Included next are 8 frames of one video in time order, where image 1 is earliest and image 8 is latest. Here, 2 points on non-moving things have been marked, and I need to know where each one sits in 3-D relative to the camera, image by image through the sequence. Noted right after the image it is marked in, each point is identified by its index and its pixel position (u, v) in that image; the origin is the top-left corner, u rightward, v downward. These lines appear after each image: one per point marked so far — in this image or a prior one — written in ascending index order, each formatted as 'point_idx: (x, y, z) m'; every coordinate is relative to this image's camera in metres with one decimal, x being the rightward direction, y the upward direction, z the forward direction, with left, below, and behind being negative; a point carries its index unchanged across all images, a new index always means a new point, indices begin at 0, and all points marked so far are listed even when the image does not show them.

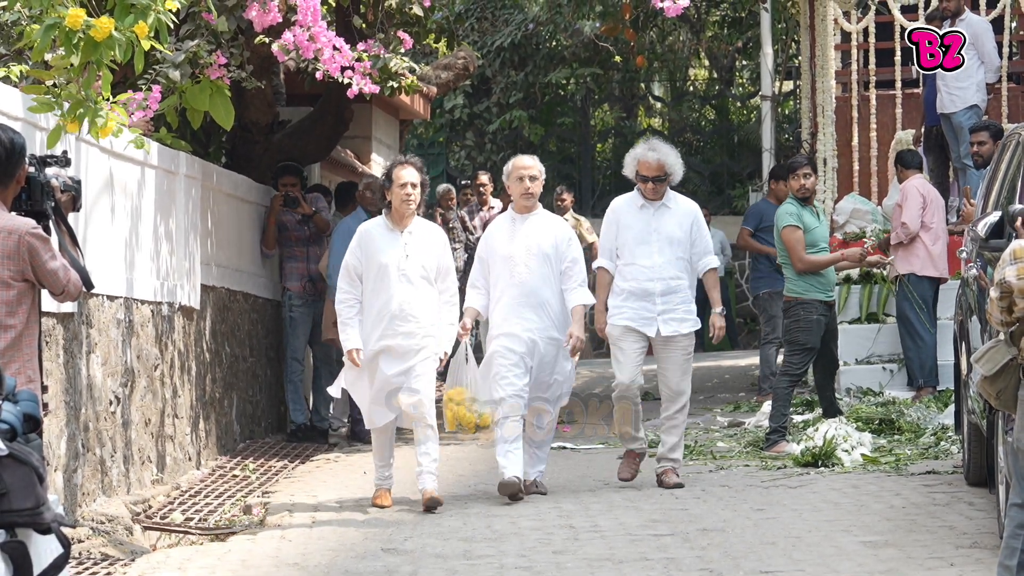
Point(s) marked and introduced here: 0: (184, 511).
0: (-1.0, -0.7, +8.1) m
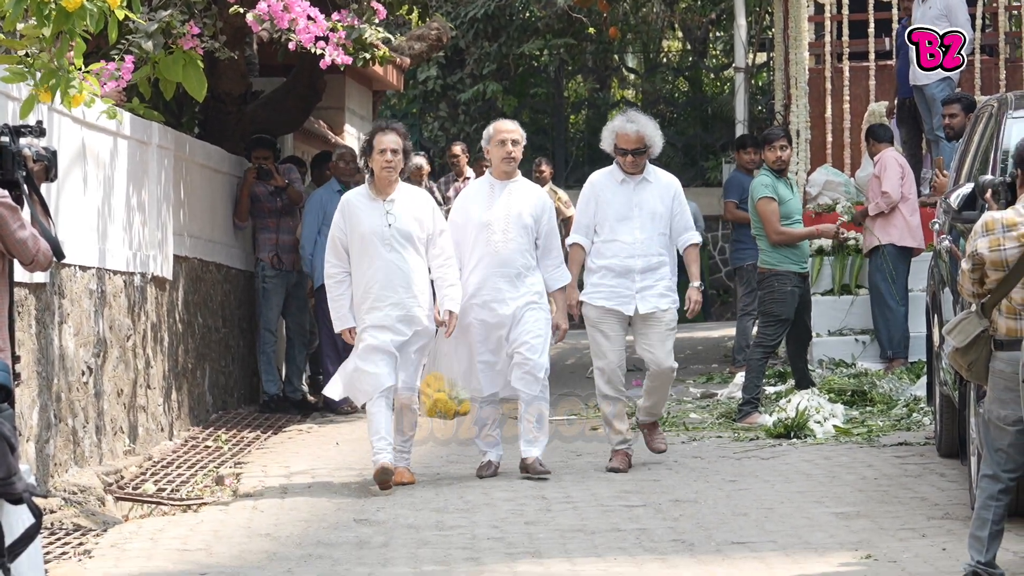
0: (-1.1, -0.6, +8.1) m
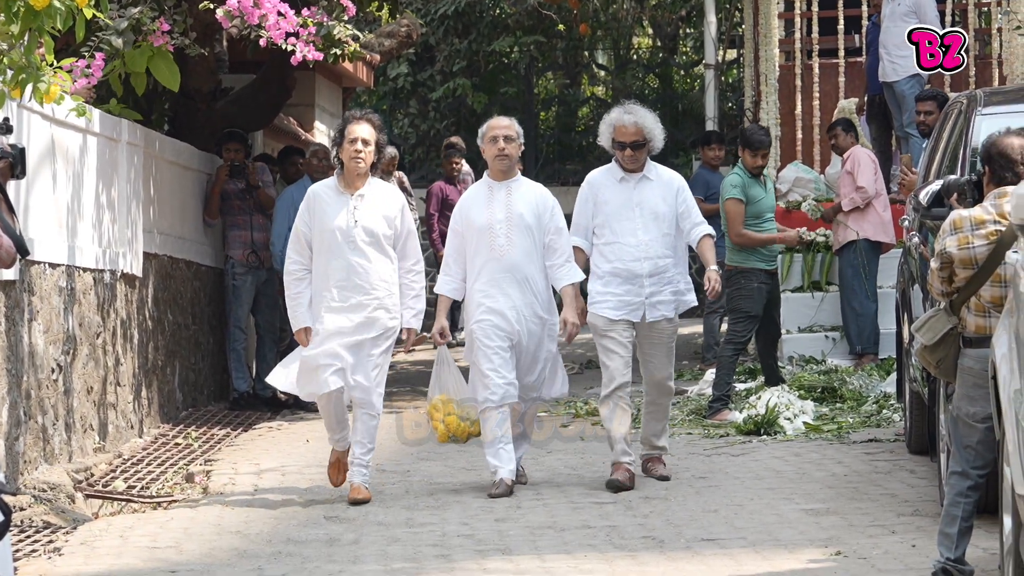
0: (-1.2, -0.6, +8.1) m
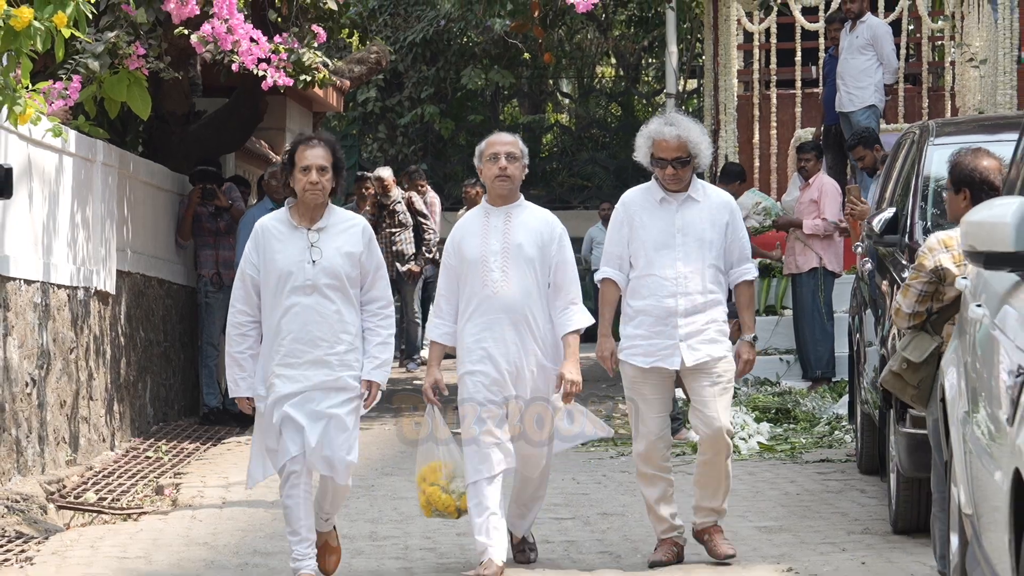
0: (-1.3, -0.6, +8.2) m
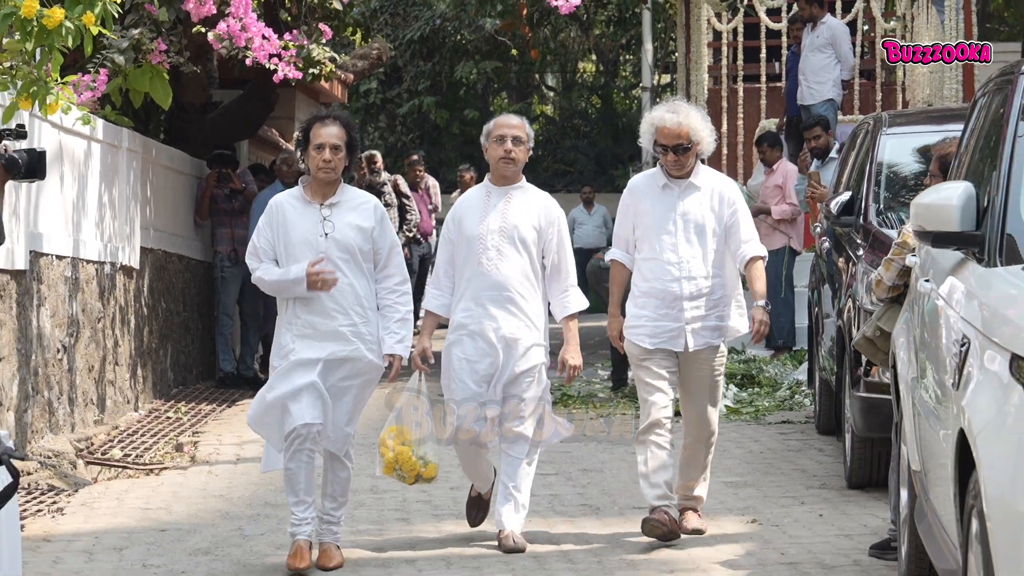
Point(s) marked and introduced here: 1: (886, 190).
0: (-1.4, -0.6, +9.0) m
1: (+1.2, +0.3, +8.5) m
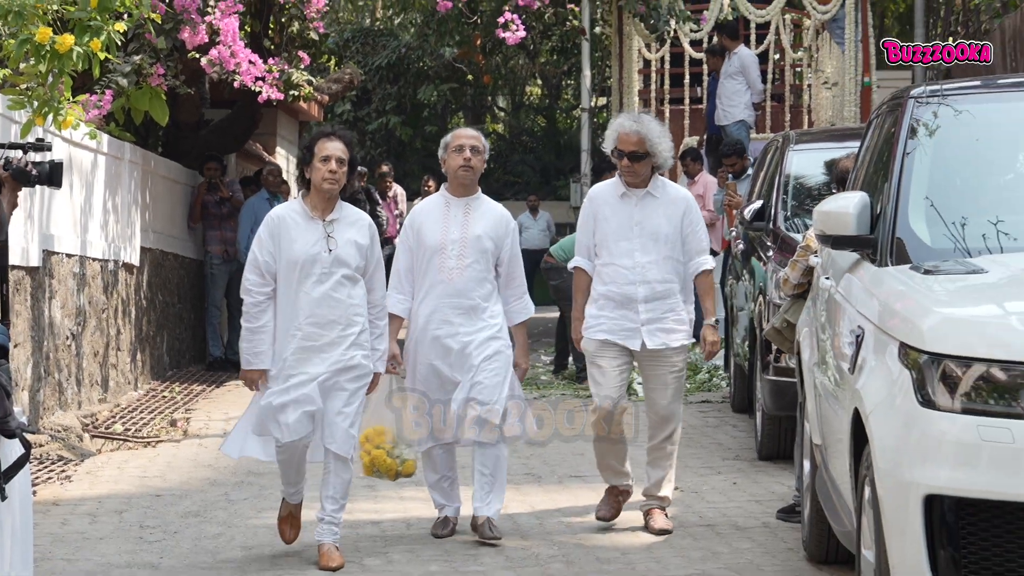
0: (-1.5, -0.5, +10.2) m
1: (+1.1, +0.3, +9.8) m
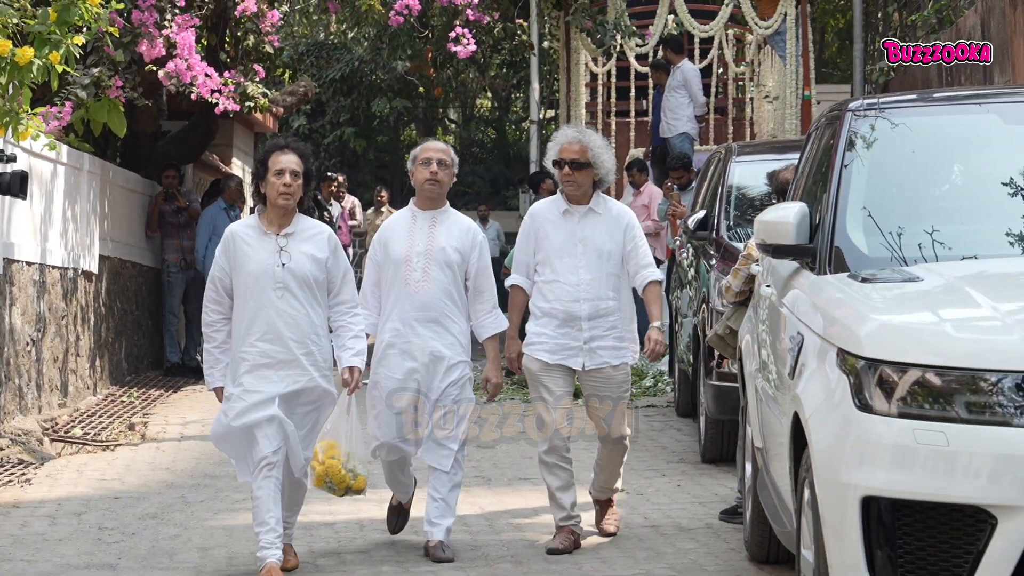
0: (-1.8, -0.6, +10.5) m
1: (+0.9, +0.3, +10.1) m
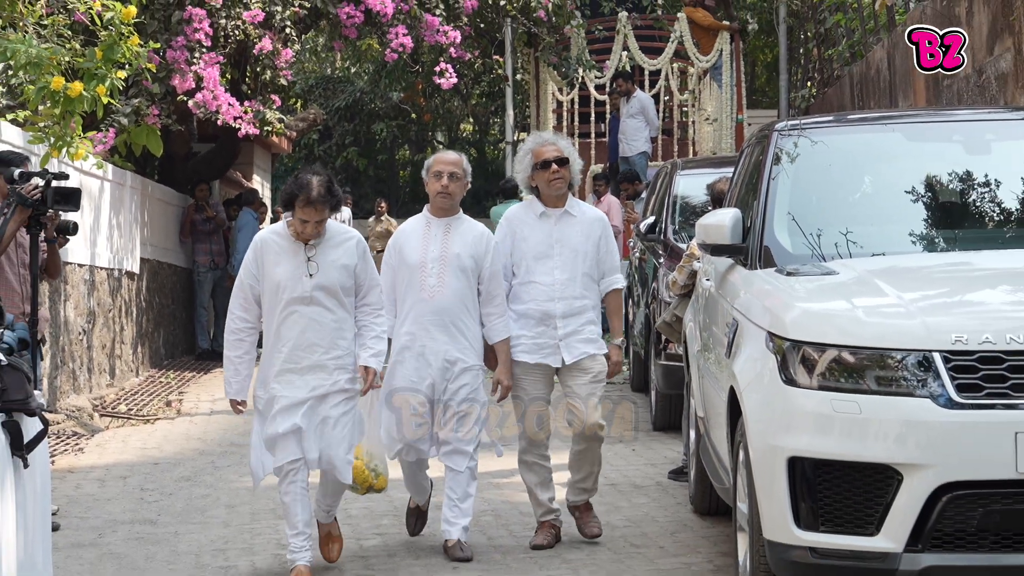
0: (-1.8, -0.6, +12.3) m
1: (+0.8, +0.3, +11.9) m
